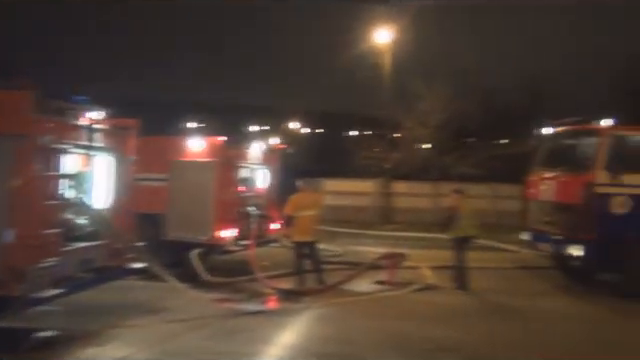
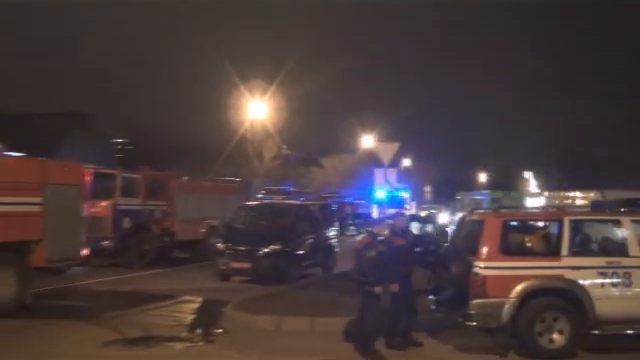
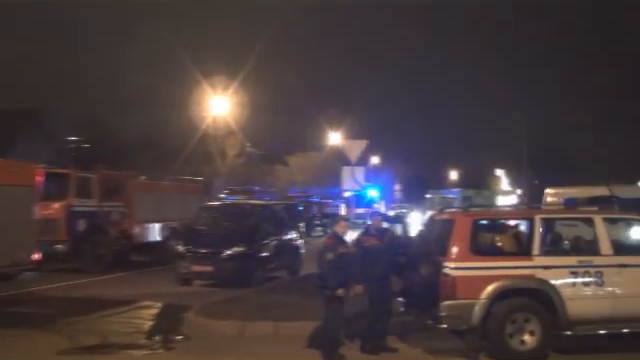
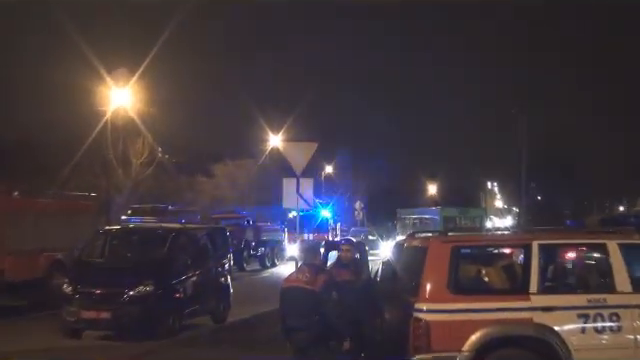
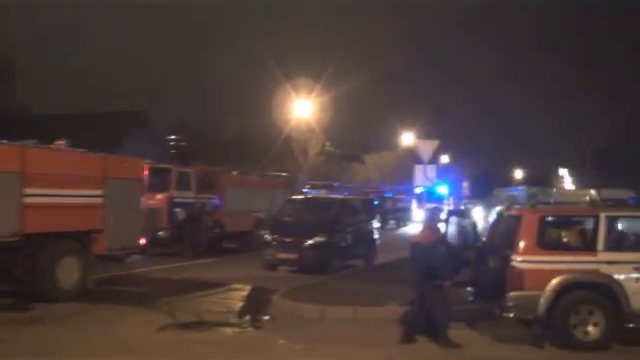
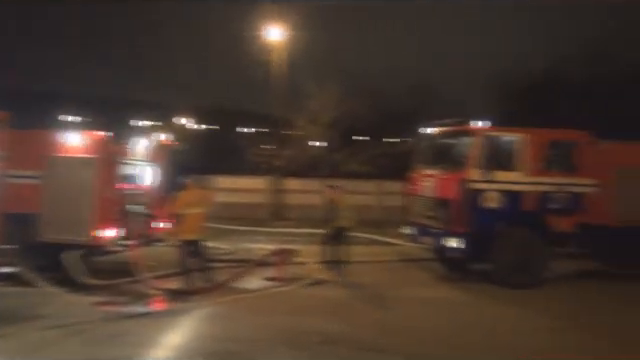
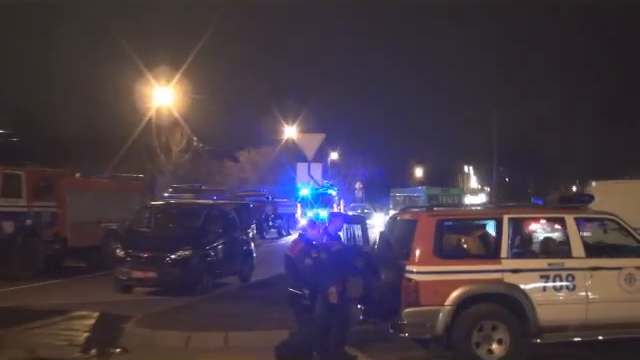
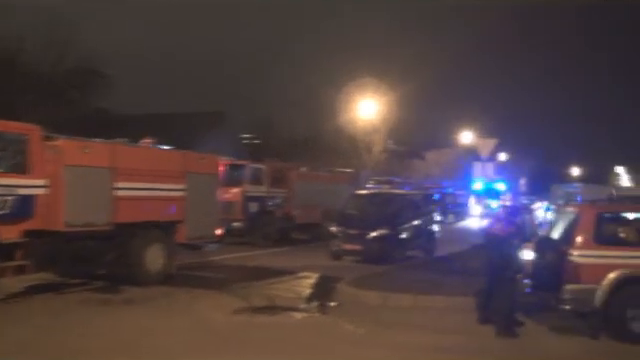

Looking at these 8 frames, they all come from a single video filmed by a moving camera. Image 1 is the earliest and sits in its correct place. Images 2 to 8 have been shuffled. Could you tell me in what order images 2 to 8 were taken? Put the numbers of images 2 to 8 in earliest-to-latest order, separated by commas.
6, 8, 5, 2, 3, 7, 4
